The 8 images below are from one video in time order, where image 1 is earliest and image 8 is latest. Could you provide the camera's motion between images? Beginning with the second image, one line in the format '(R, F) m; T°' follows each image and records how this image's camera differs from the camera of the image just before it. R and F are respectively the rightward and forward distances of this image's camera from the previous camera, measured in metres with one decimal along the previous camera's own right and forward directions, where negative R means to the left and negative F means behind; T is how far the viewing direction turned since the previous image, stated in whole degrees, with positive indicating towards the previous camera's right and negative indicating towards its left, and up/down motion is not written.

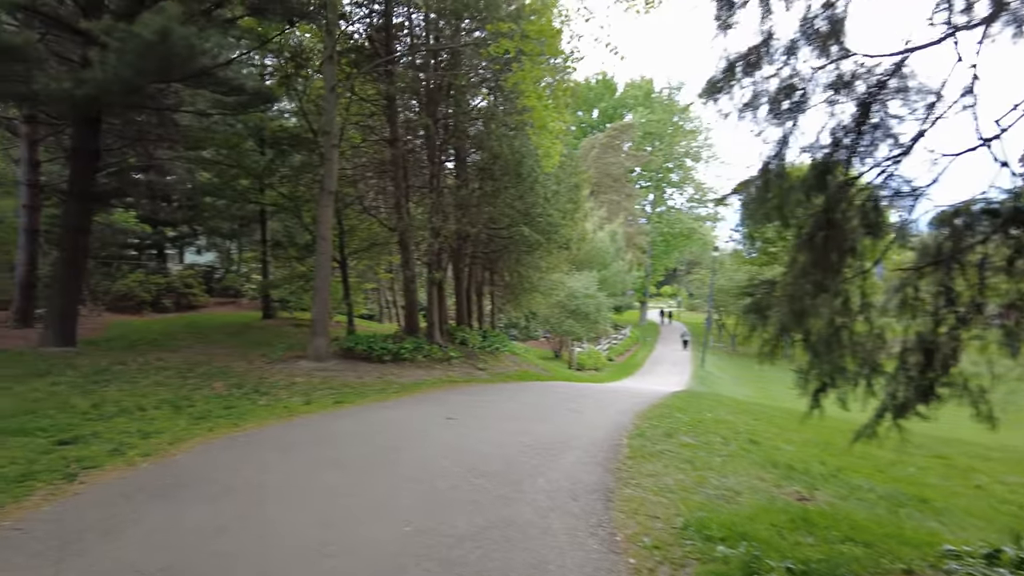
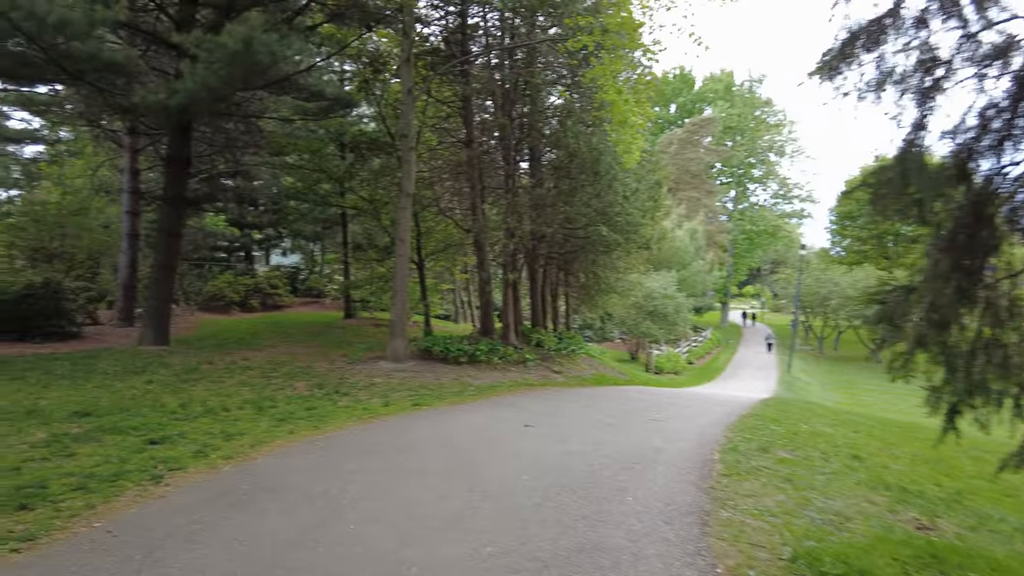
(0.0, +0.2) m; -6°
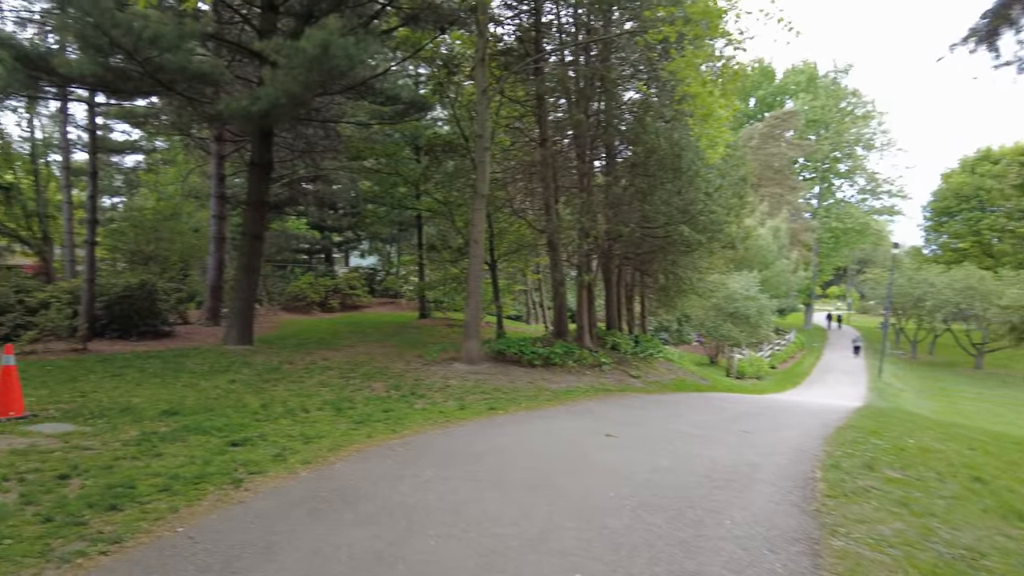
(-0.1, +0.2) m; -6°
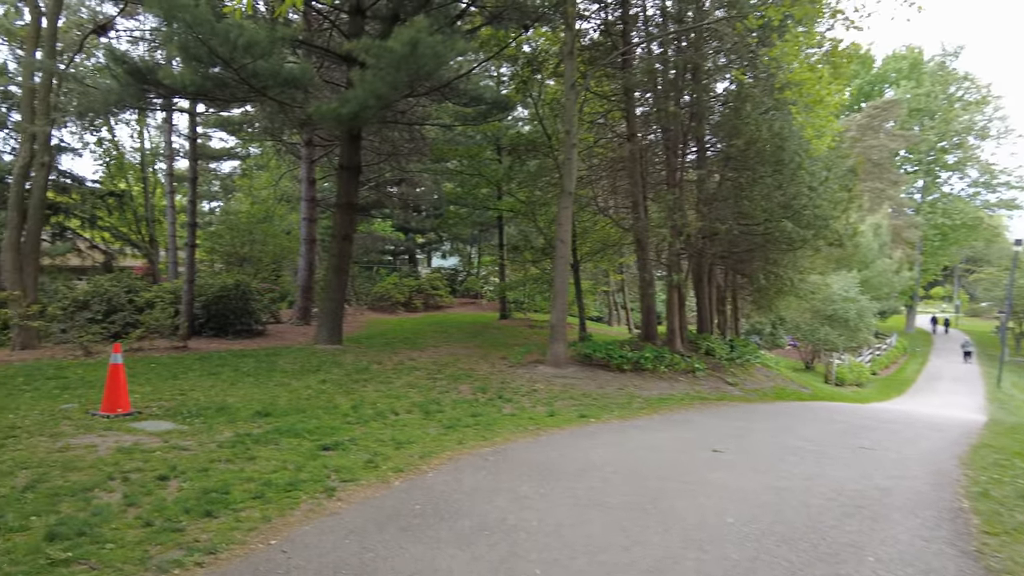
(-0.1, +0.3) m; -7°
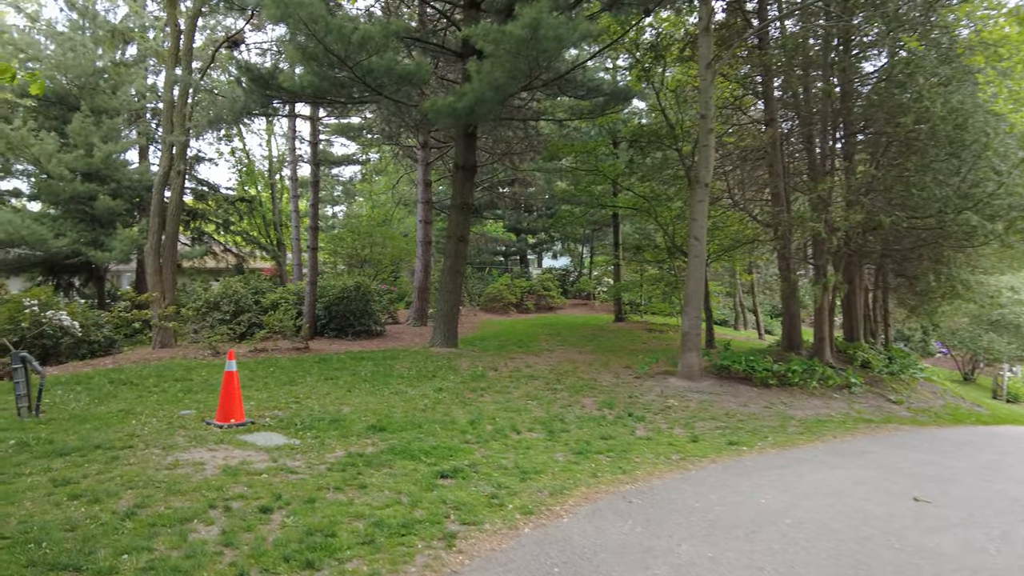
(-0.2, +0.7) m; -9°
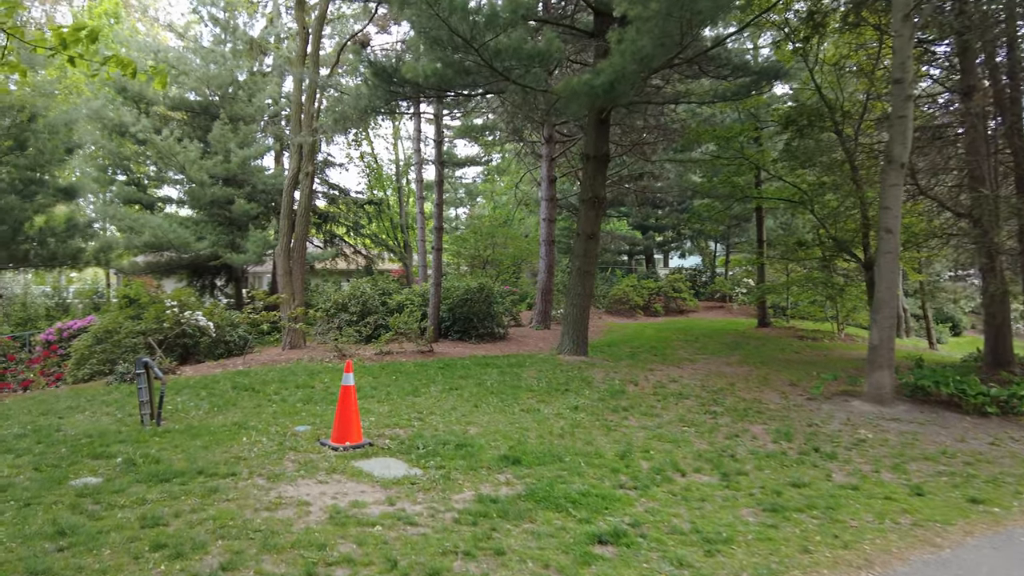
(-0.3, +1.0) m; -10°
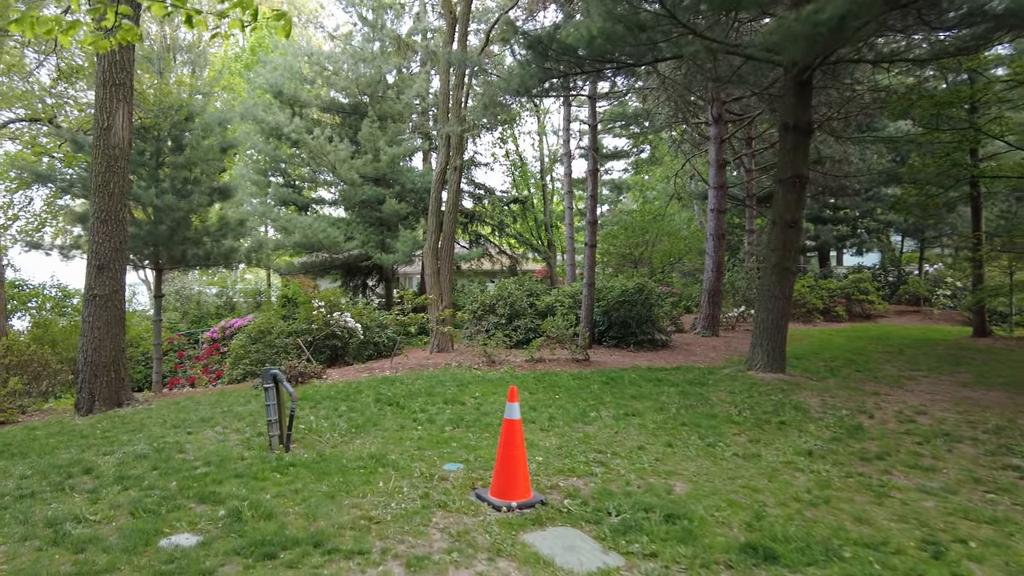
(-0.5, +1.5) m; -12°
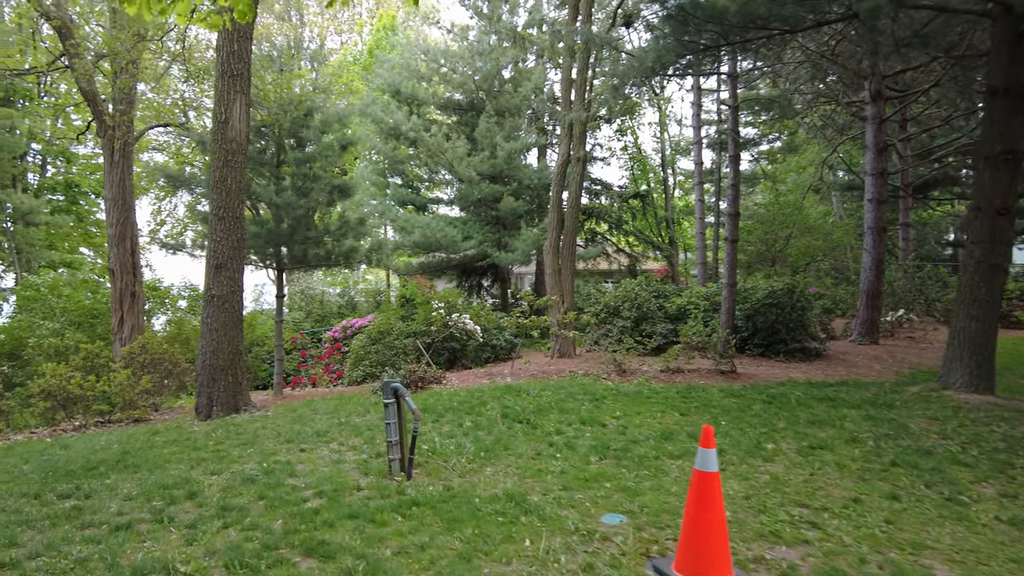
(-0.4, +1.0) m; -10°
